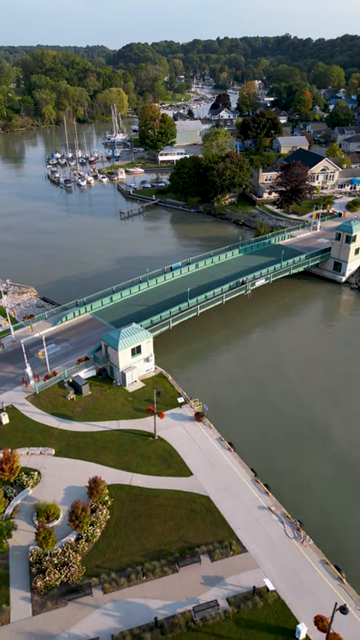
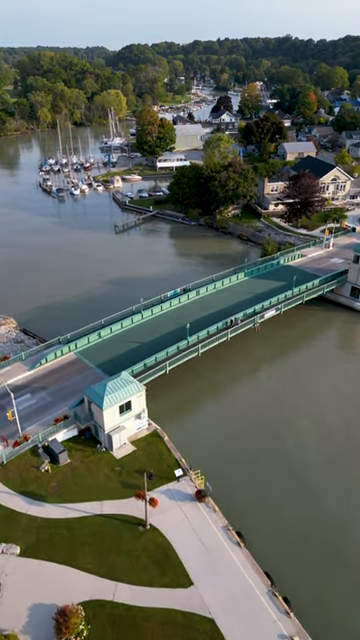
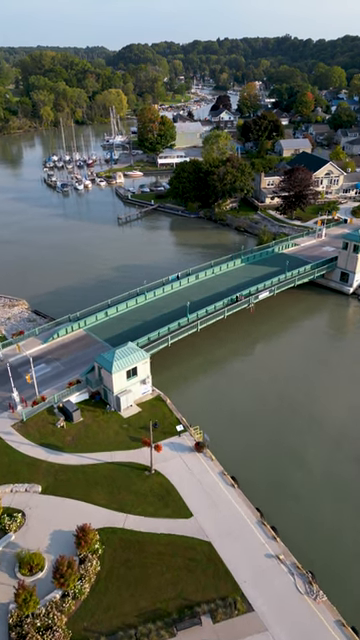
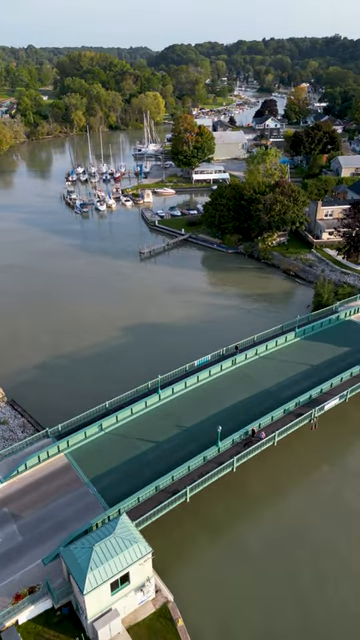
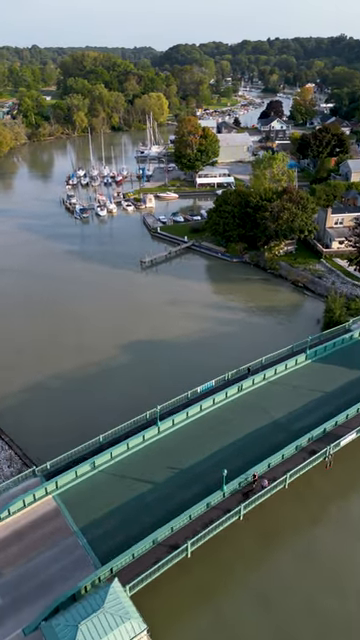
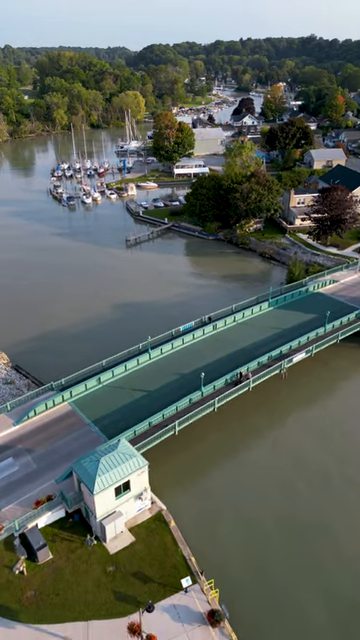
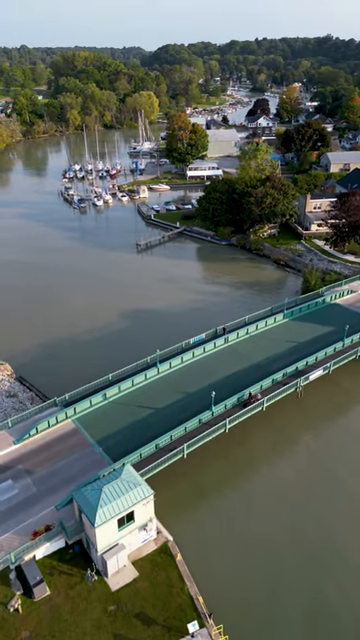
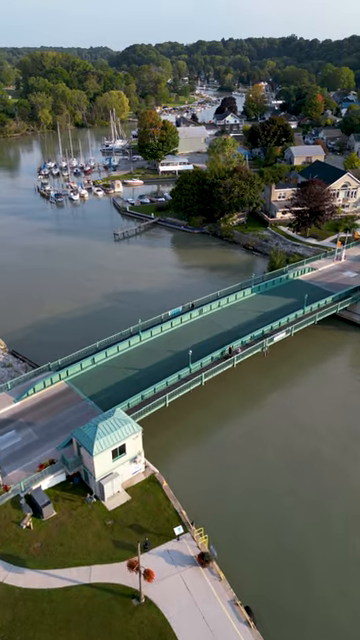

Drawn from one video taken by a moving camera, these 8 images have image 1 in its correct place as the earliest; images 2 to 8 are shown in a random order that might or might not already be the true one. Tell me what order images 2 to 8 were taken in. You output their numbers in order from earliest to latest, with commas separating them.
3, 2, 8, 6, 7, 4, 5
